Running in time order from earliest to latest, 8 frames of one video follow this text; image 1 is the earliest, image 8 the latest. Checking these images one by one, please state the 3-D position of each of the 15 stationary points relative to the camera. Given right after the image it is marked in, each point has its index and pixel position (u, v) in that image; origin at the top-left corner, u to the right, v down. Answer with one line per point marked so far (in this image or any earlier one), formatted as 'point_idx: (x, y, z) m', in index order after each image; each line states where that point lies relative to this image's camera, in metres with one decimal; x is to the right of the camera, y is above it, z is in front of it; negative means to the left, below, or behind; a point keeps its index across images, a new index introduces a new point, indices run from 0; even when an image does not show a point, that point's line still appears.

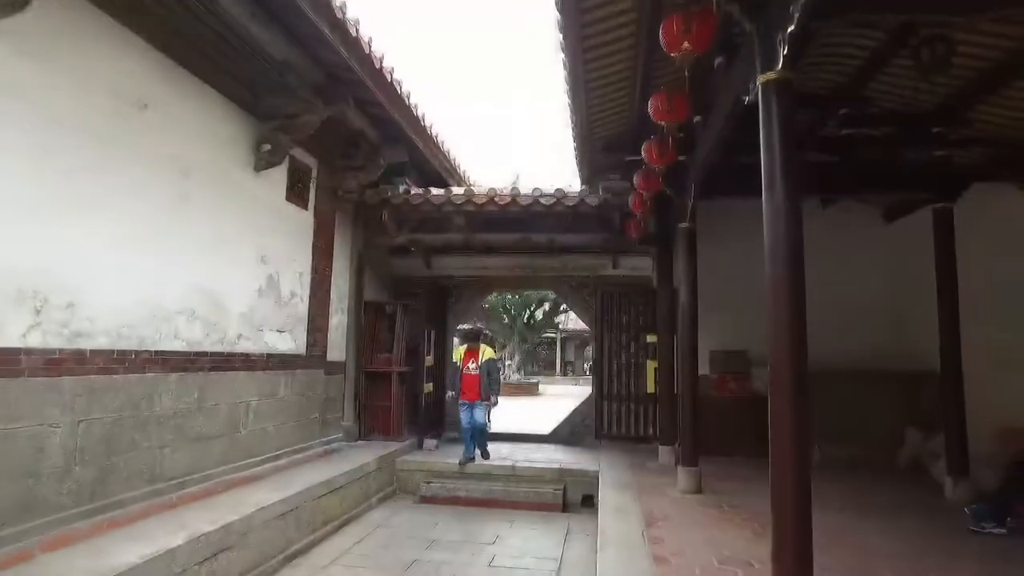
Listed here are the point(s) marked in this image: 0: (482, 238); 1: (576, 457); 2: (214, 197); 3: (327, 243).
0: (-0.2, +0.4, +6.7) m
1: (+0.5, -1.3, +6.5) m
2: (-1.6, +0.5, +4.4) m
3: (-1.4, +0.3, +6.2) m
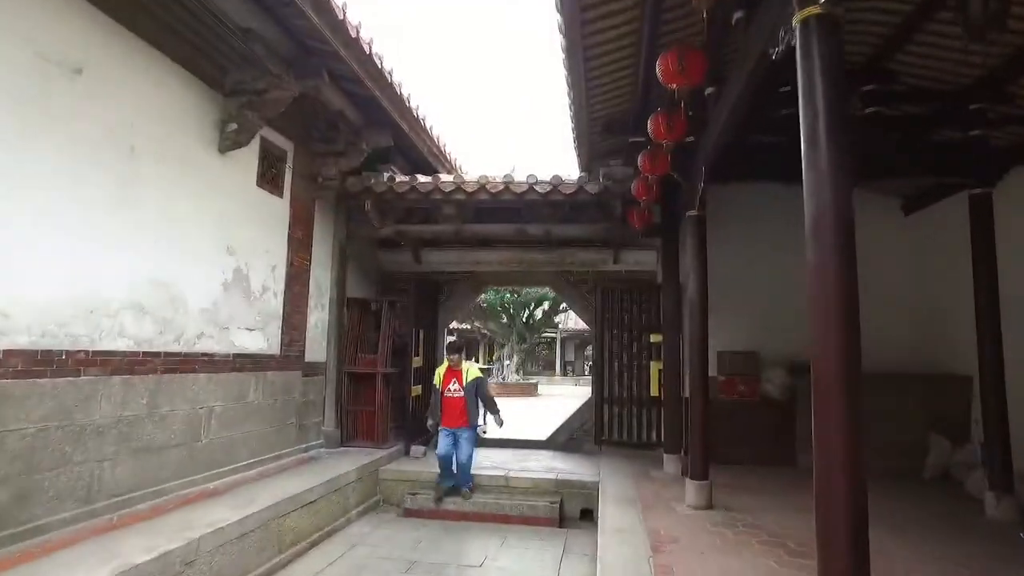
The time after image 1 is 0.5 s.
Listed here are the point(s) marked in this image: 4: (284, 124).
0: (-0.3, +0.4, +6.2) m
1: (+0.5, -1.3, +6.0) m
2: (-1.6, +0.5, +4.0) m
3: (-1.4, +0.4, +5.8) m
4: (-1.5, +1.1, +5.3) m
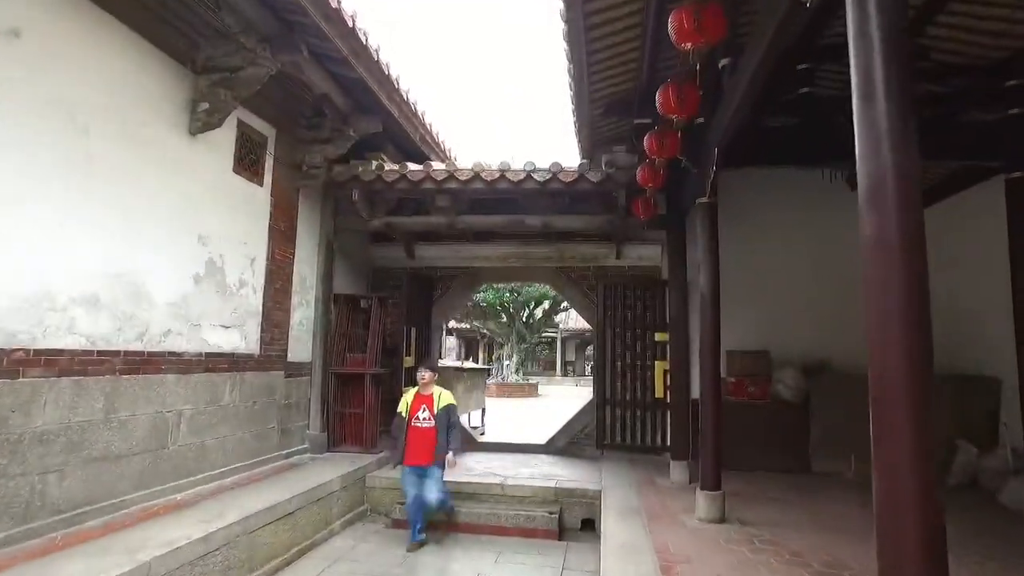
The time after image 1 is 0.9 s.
0: (-0.3, +0.5, +5.9) m
1: (+0.4, -1.3, +5.7) m
2: (-1.7, +0.6, +3.6) m
3: (-1.5, +0.4, +5.4) m
4: (-1.5, +1.1, +5.0) m
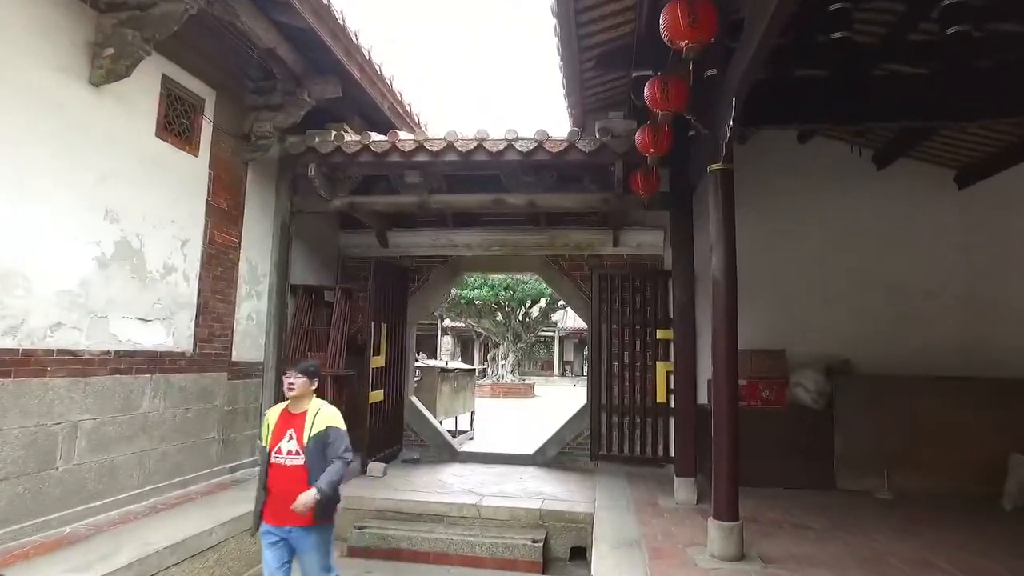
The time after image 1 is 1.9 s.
0: (-0.4, +0.5, +5.1) m
1: (+0.3, -1.2, +5.0) m
2: (-1.8, +0.6, +2.9) m
3: (-1.6, +0.5, +4.7) m
4: (-1.6, +1.2, +4.2) m
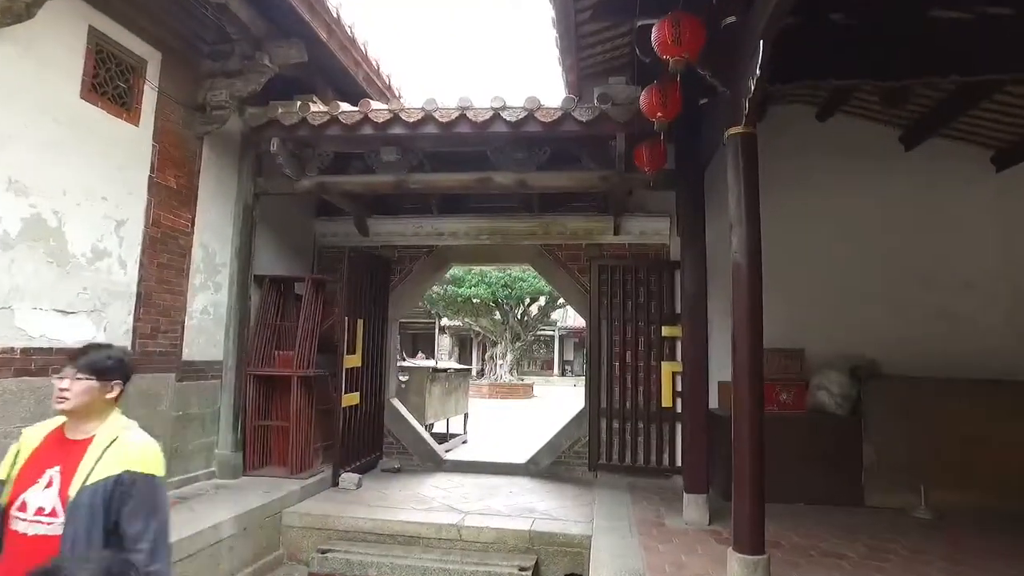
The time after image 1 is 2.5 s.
0: (-0.5, +0.6, +4.6) m
1: (+0.3, -1.2, +4.4) m
2: (-1.9, +0.7, +2.3) m
3: (-1.7, +0.5, +4.1) m
4: (-1.7, +1.2, +3.7) m
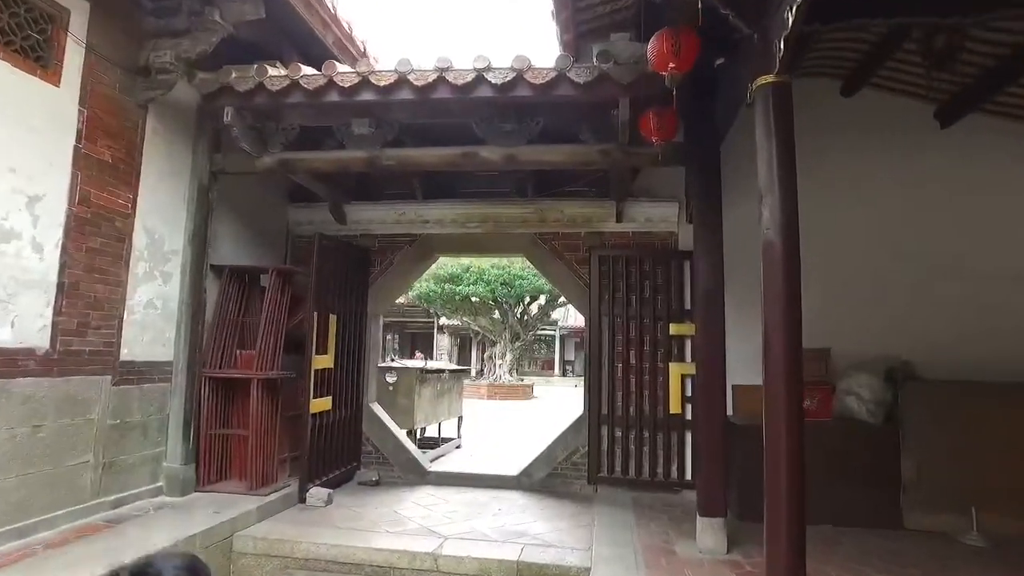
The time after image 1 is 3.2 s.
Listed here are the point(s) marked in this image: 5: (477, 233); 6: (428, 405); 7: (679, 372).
0: (-0.6, +0.6, +4.0) m
1: (+0.2, -1.1, +3.9) m
2: (-1.9, +0.7, +1.8) m
3: (-1.7, +0.6, +3.6) m
4: (-1.7, +1.2, +3.1) m
5: (-0.2, +0.4, +5.3) m
6: (-0.9, -1.2, +8.6) m
7: (+1.0, -0.5, +4.8) m
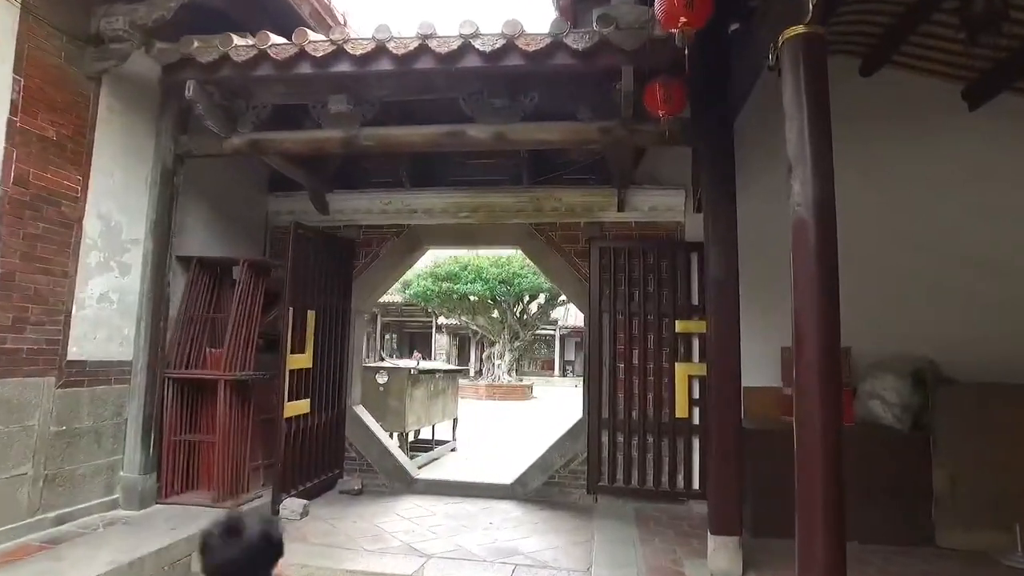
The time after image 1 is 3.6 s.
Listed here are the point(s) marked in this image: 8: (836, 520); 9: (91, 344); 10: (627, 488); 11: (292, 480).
0: (-0.6, +0.7, +3.7) m
1: (+0.2, -1.1, +3.5) m
2: (-1.9, +0.7, +1.4) m
3: (-1.7, +0.6, +3.2) m
4: (-1.8, +1.3, +2.8) m
5: (-0.3, +0.4, +5.0) m
6: (-0.9, -1.2, +8.2) m
7: (+0.9, -0.5, +4.4) m
8: (+0.7, -0.5, +1.9) m
9: (-1.7, -0.2, +3.4) m
10: (+0.6, -1.1, +4.4) m
11: (-1.1, -1.0, +4.3) m
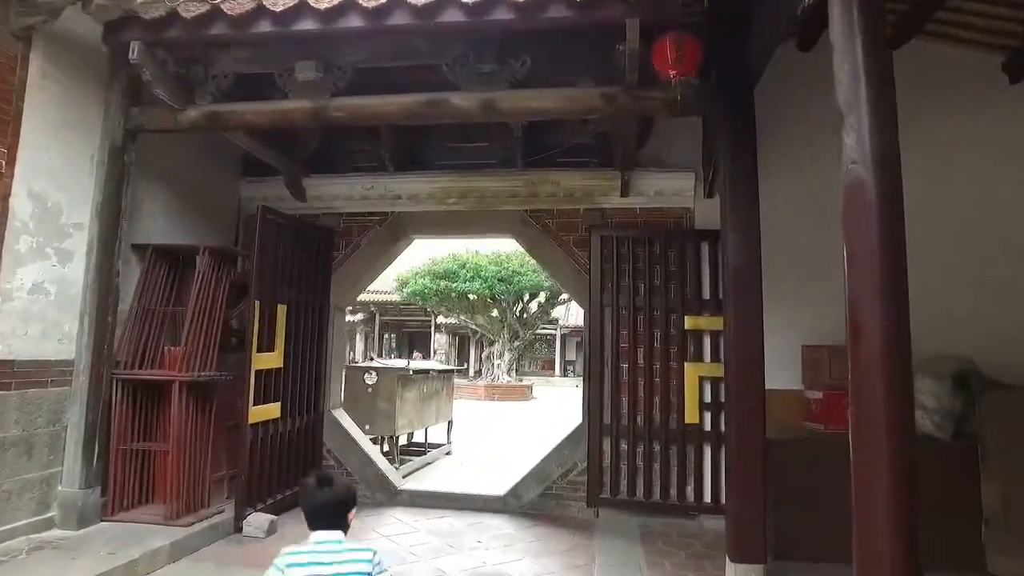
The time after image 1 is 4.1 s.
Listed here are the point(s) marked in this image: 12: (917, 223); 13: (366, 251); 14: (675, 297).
0: (-0.6, +0.7, +3.2) m
1: (+0.1, -1.0, +3.1) m
2: (-2.0, +0.8, +1.0) m
3: (-1.8, +0.6, +2.8) m
4: (-1.8, +1.3, +2.3) m
5: (-0.3, +0.4, +4.6) m
6: (-0.9, -1.1, +7.8) m
7: (+0.9, -0.4, +4.0) m
8: (+0.7, -0.5, +1.4) m
9: (-1.8, -0.2, +3.0) m
10: (+0.6, -1.0, +4.0) m
11: (-1.2, -1.0, +3.9) m
12: (+1.9, +0.3, +3.9) m
13: (-0.8, +0.2, +4.7) m
14: (+0.8, 0.0, +4.2) m
